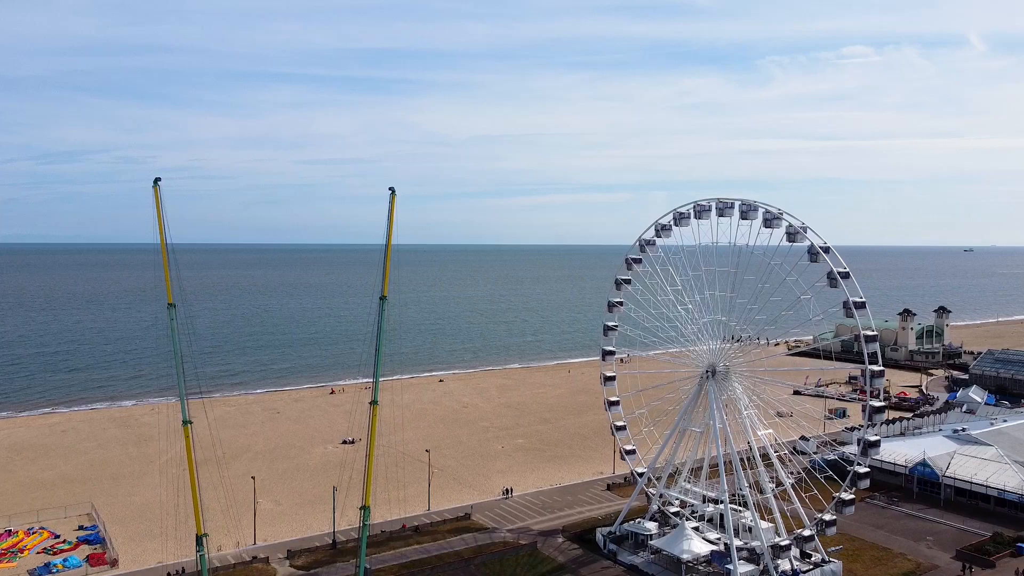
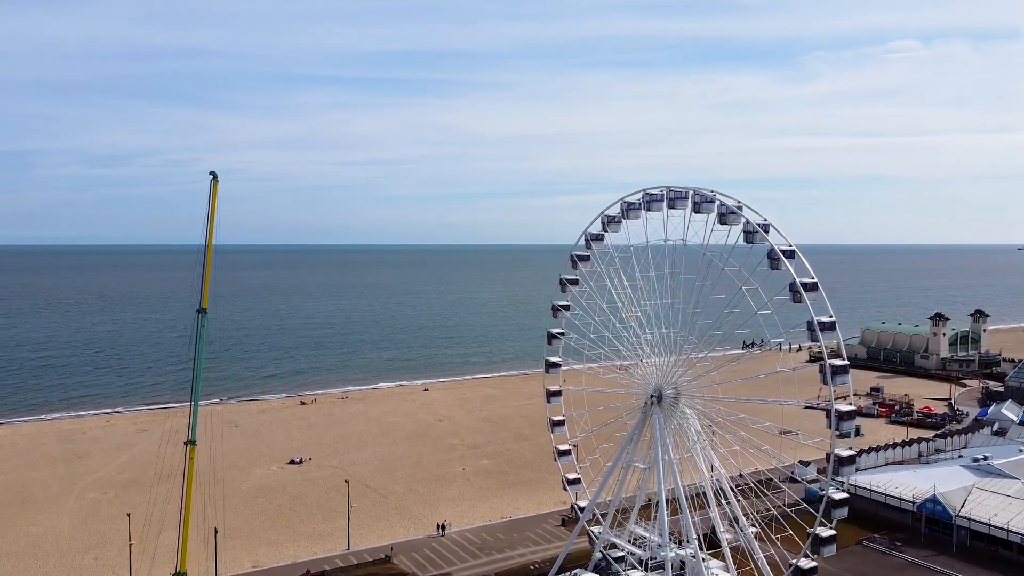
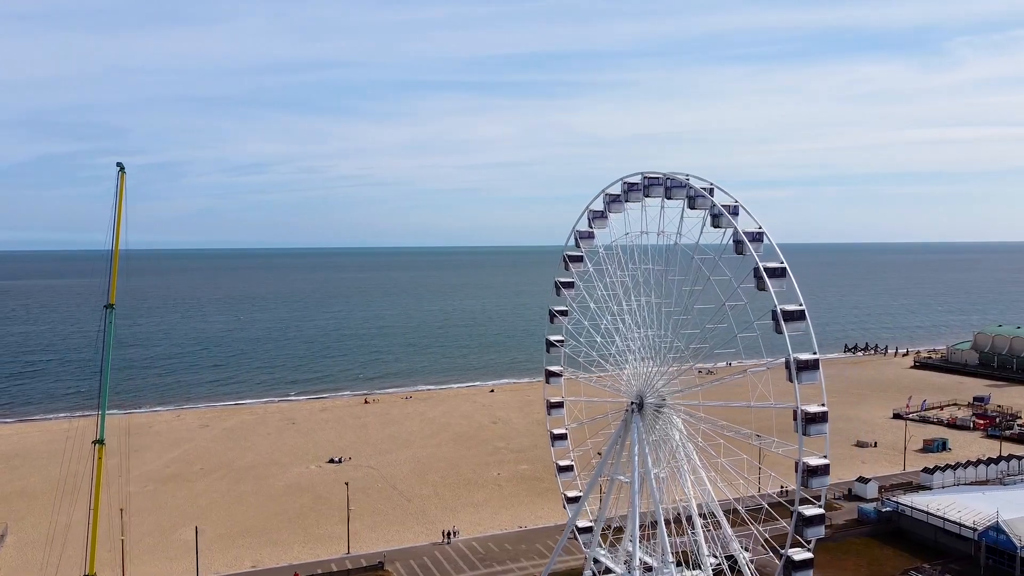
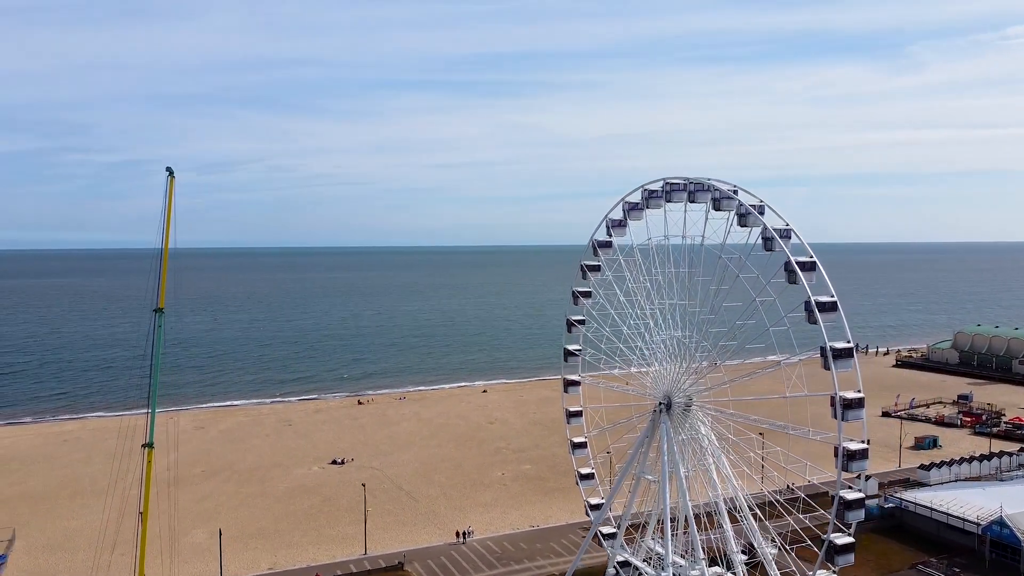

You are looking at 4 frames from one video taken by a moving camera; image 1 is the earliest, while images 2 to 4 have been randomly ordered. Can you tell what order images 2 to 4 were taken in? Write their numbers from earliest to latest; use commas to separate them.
2, 4, 3
